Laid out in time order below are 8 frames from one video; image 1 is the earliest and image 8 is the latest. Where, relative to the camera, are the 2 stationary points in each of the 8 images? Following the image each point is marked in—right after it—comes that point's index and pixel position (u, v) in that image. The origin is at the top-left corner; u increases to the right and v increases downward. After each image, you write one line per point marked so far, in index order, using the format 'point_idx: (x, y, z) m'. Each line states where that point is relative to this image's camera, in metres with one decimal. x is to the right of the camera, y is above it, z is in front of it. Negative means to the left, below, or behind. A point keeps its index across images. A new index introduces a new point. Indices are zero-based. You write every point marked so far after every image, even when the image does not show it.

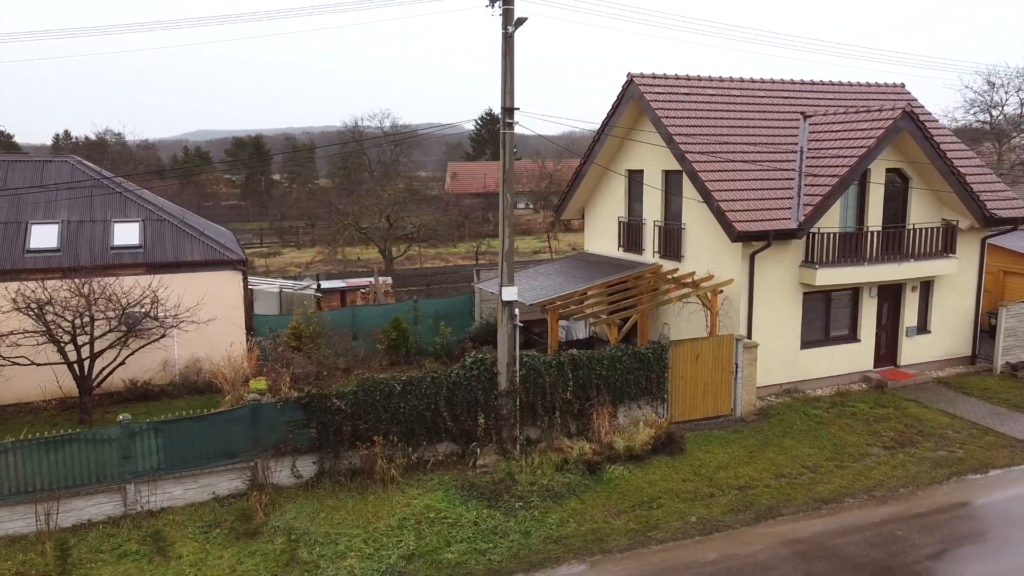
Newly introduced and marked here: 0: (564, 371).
0: (+0.8, -1.3, +11.9) m
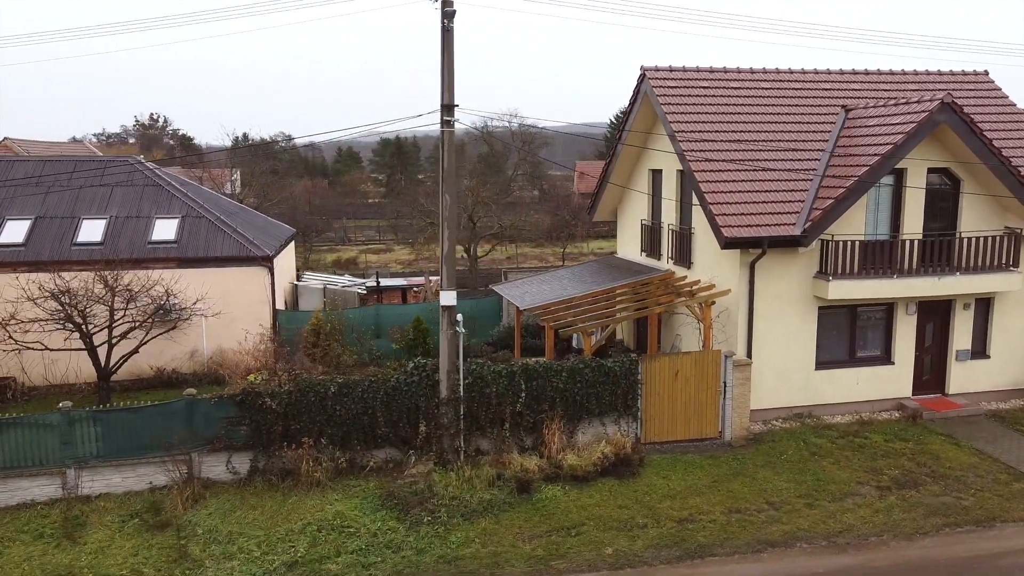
0: (0.0, -1.4, +11.3) m
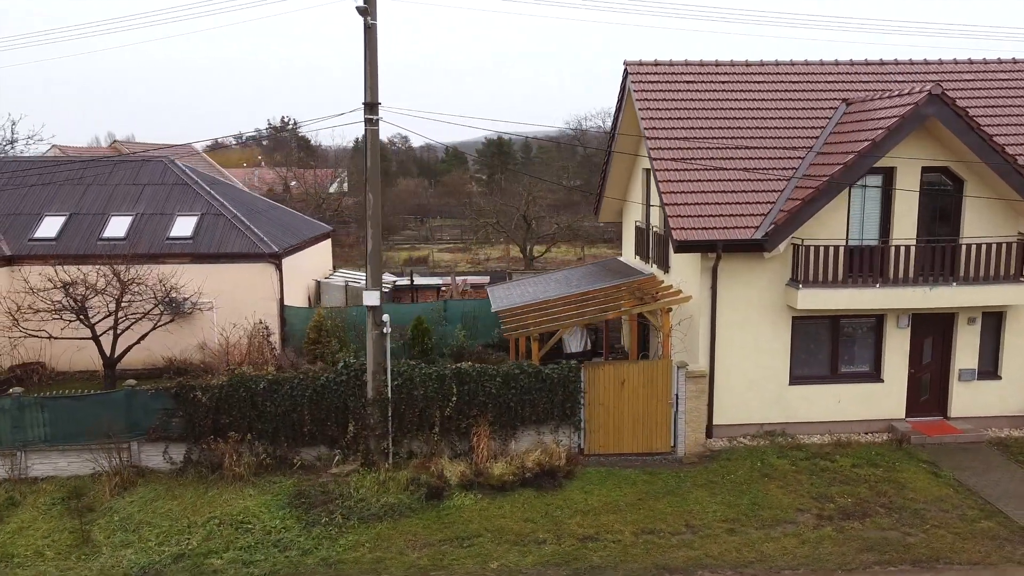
0: (-0.9, -1.4, +11.1) m
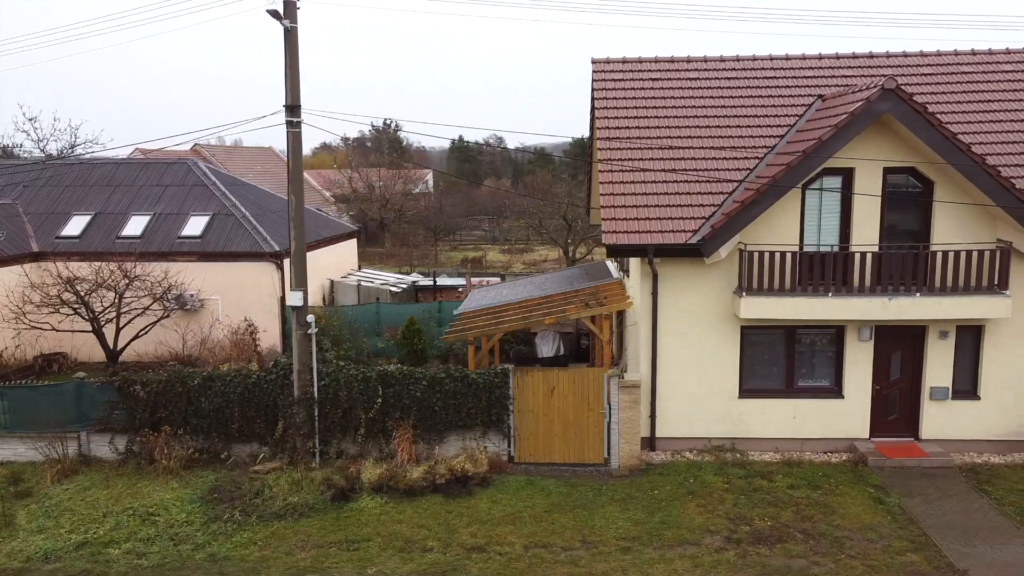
0: (-2.0, -1.4, +11.1) m
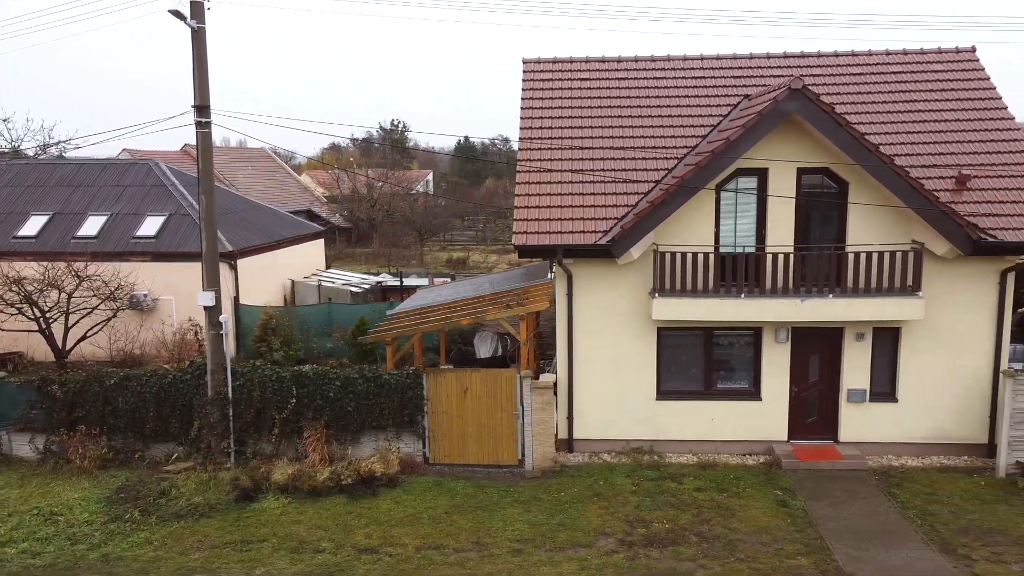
0: (-3.2, -1.4, +11.1) m
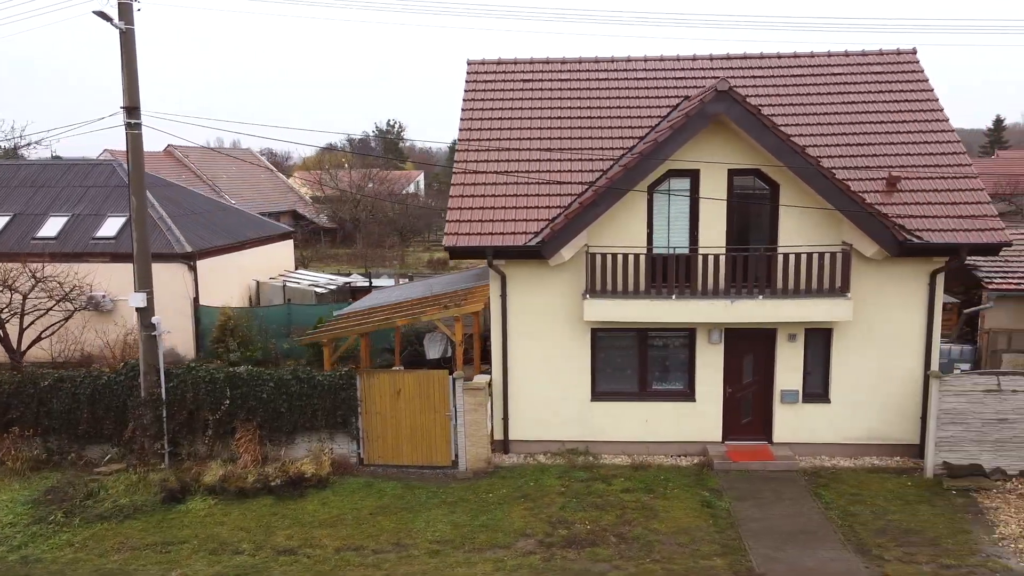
0: (-4.1, -1.4, +11.1) m
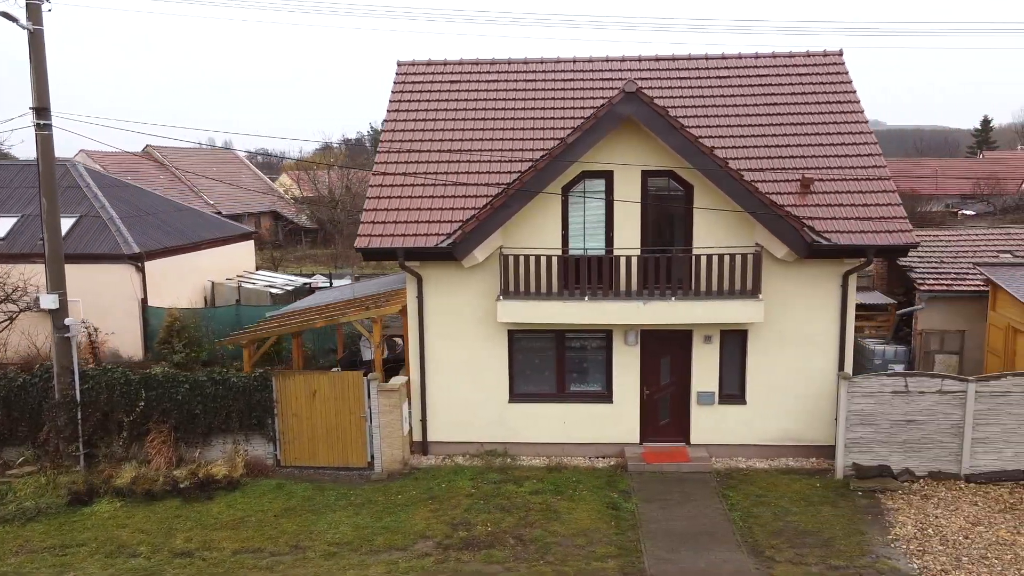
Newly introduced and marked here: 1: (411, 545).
0: (-5.3, -1.5, +11.1) m
1: (-1.1, -3.0, +9.1) m
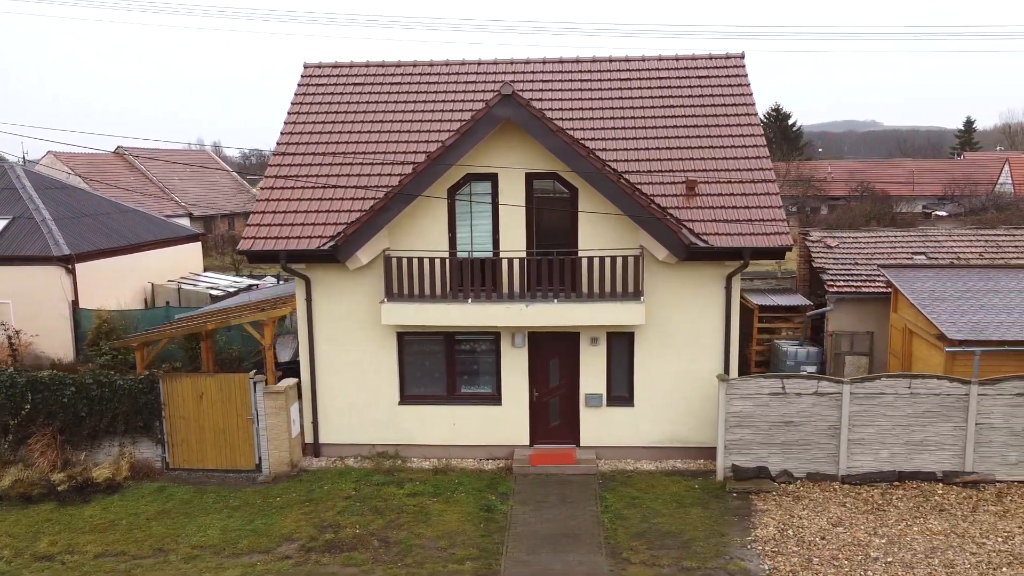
0: (-6.9, -1.5, +11.1) m
1: (-2.7, -3.0, +9.1) m
